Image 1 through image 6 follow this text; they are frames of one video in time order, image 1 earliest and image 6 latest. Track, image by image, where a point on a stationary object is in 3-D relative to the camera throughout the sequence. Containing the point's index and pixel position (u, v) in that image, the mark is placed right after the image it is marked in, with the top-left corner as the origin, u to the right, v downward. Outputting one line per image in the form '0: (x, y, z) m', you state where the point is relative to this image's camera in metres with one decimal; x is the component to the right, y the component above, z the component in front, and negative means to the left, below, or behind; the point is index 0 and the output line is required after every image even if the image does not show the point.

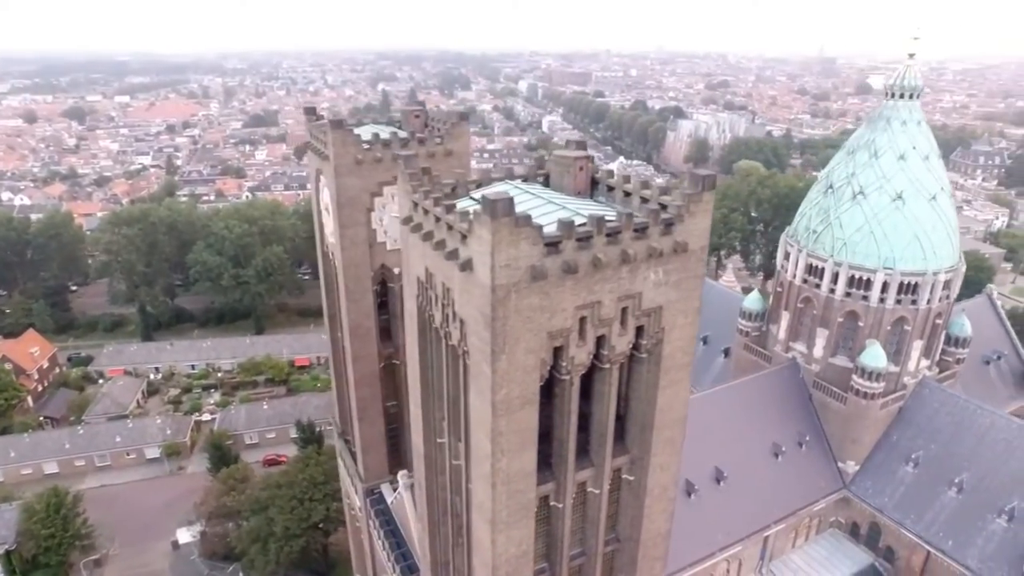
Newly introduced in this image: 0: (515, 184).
0: (+0.1, +2.1, +12.0) m
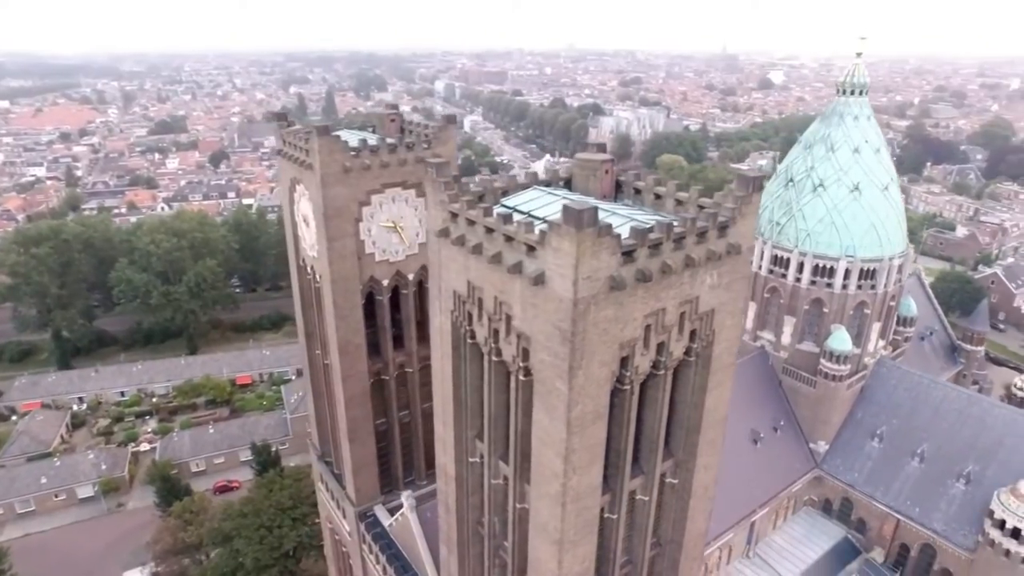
0: (+0.6, +1.9, +11.7) m
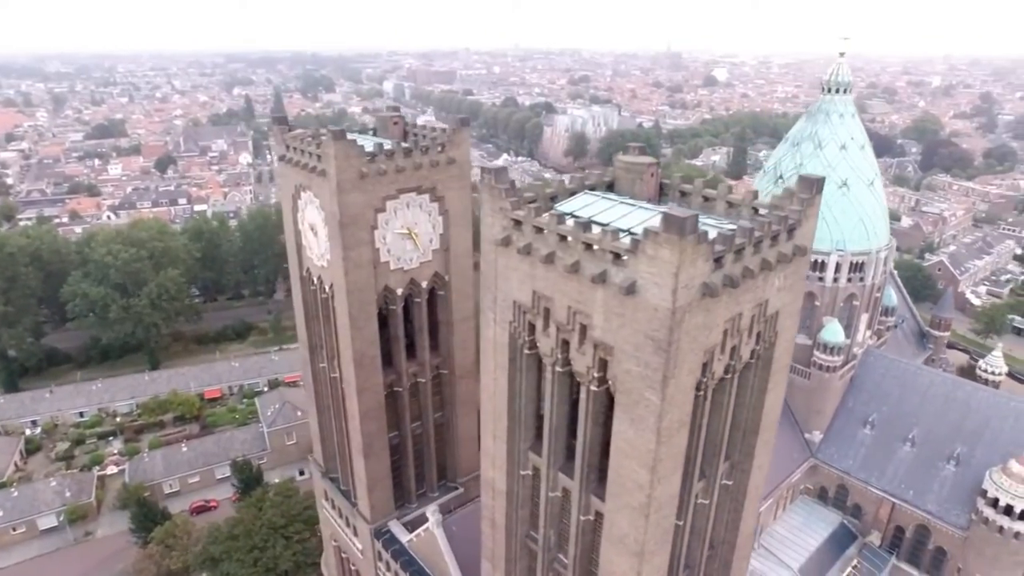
0: (+1.5, +1.8, +11.5) m
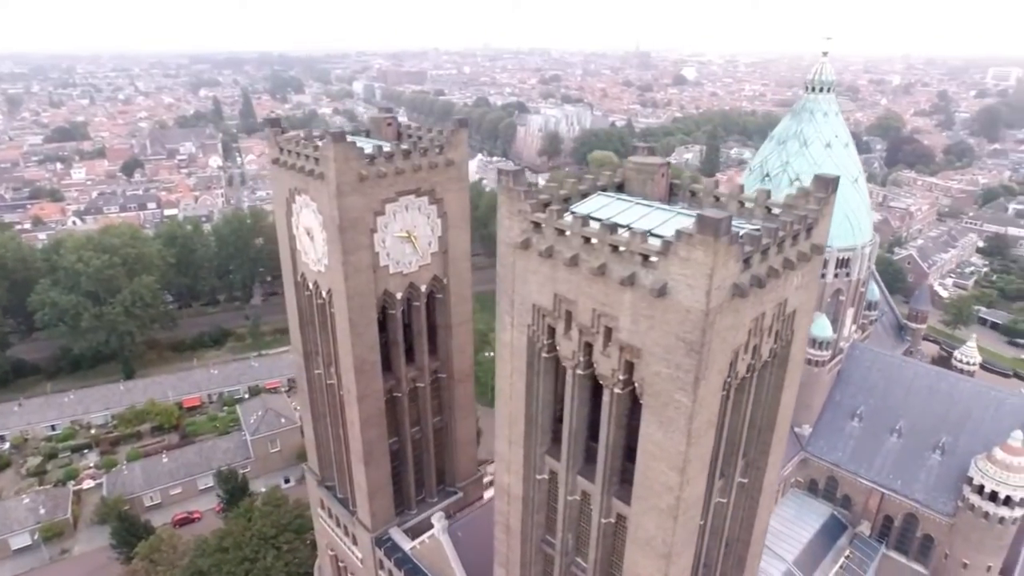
0: (+1.8, +1.8, +11.4) m
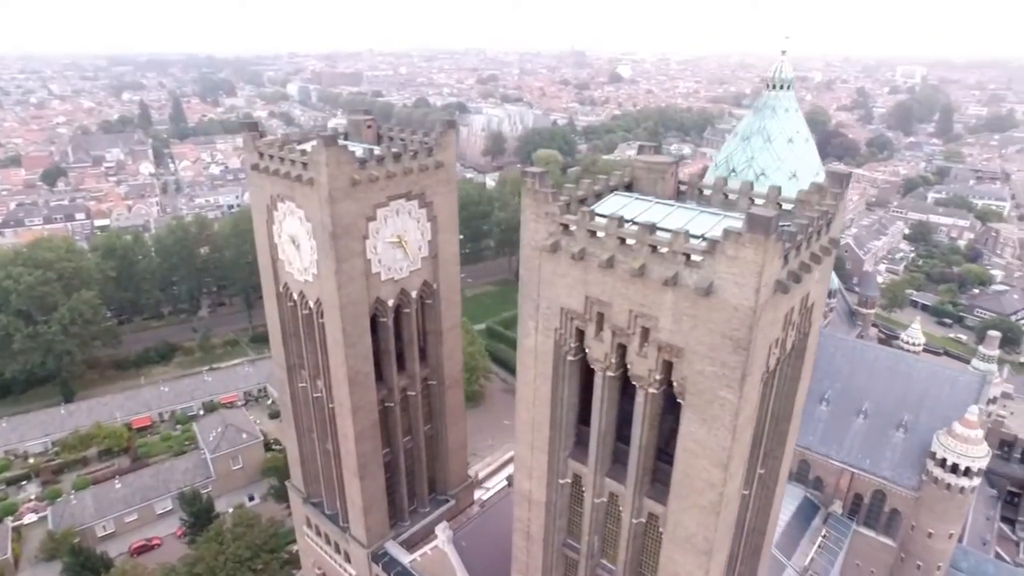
0: (+2.0, +1.8, +11.4) m
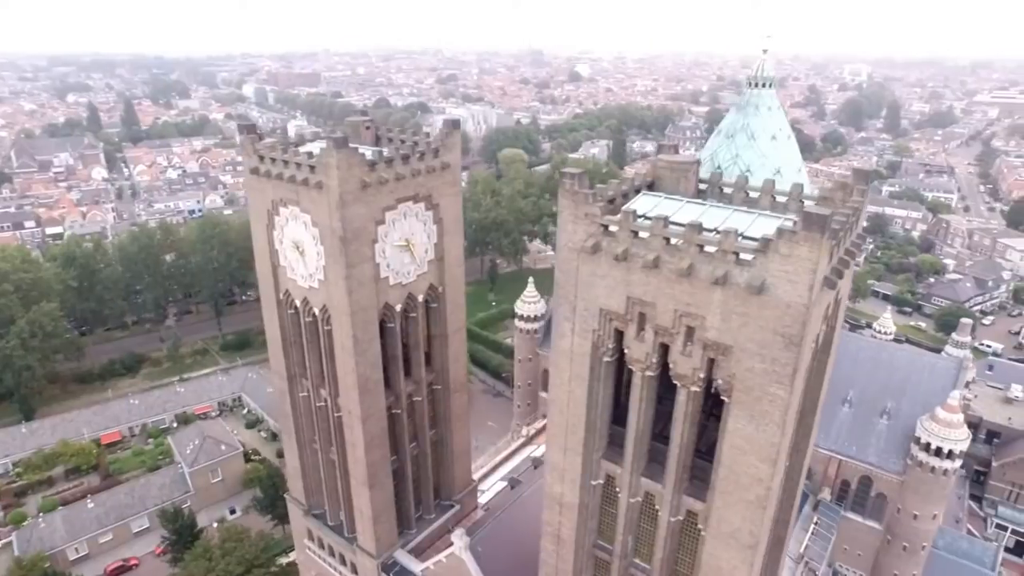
0: (+2.6, +1.8, +11.4) m
